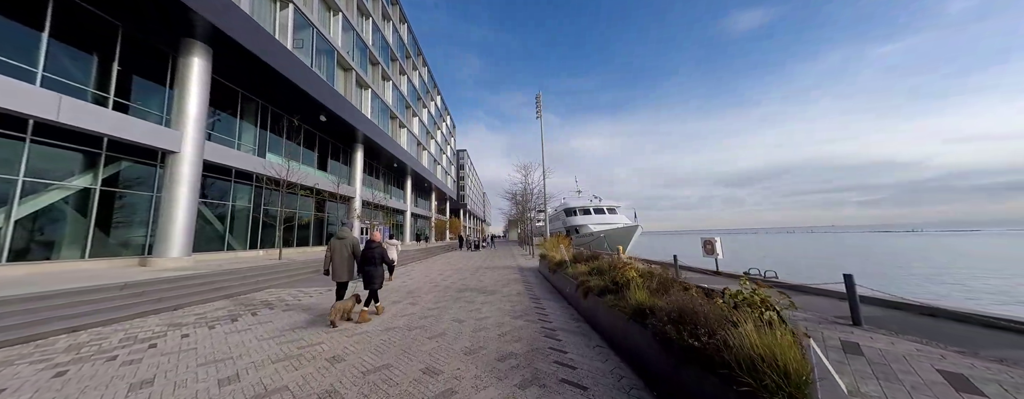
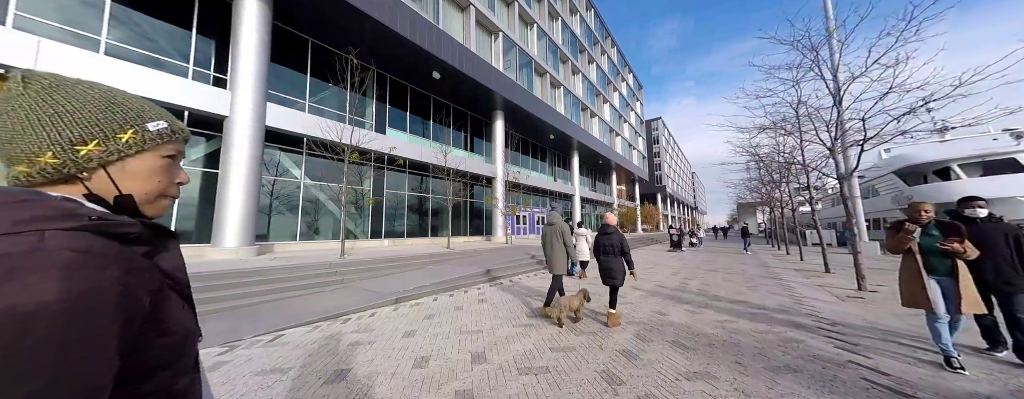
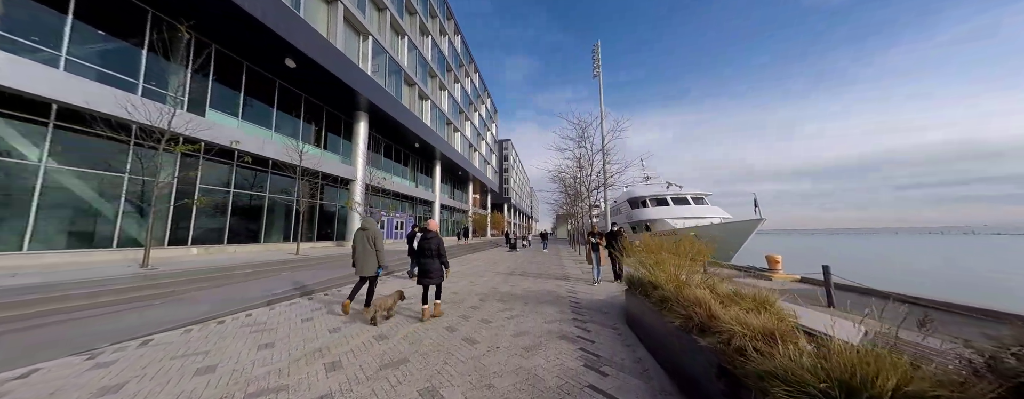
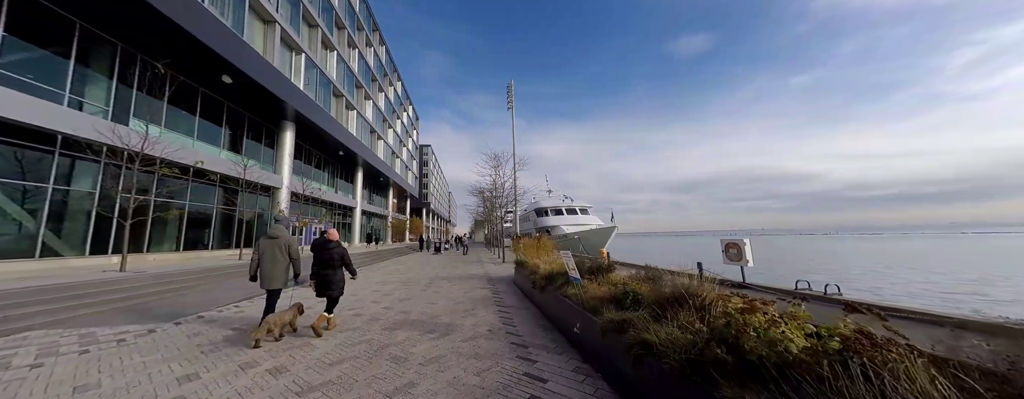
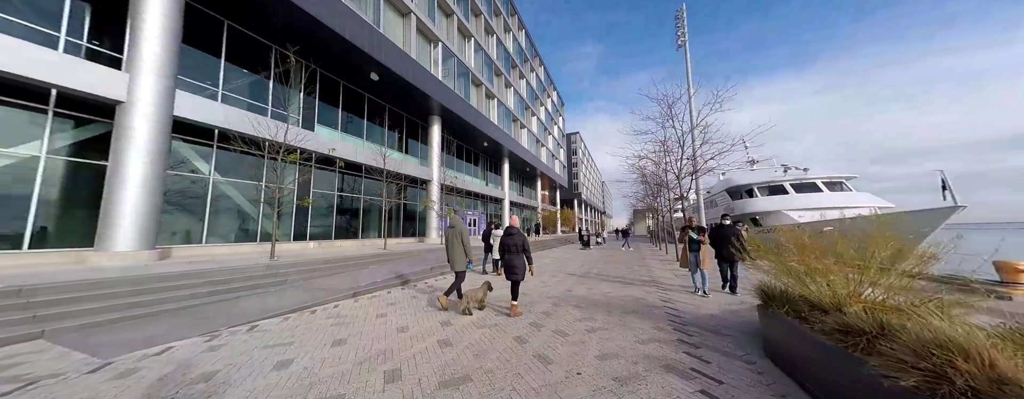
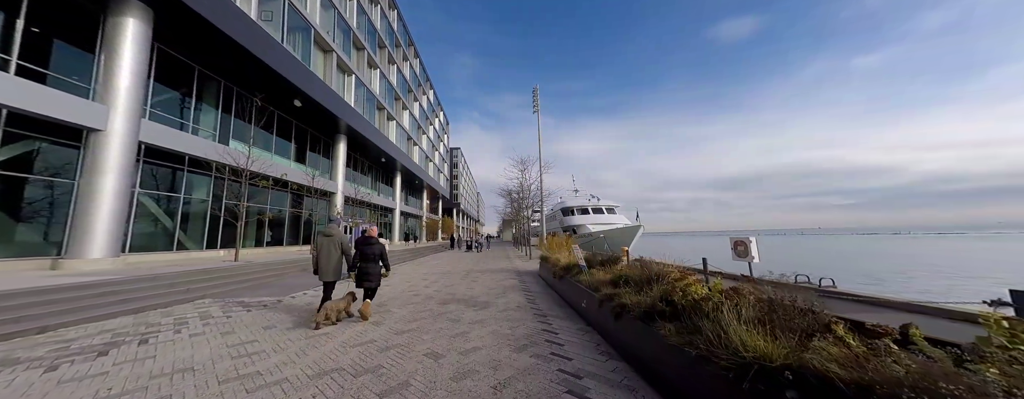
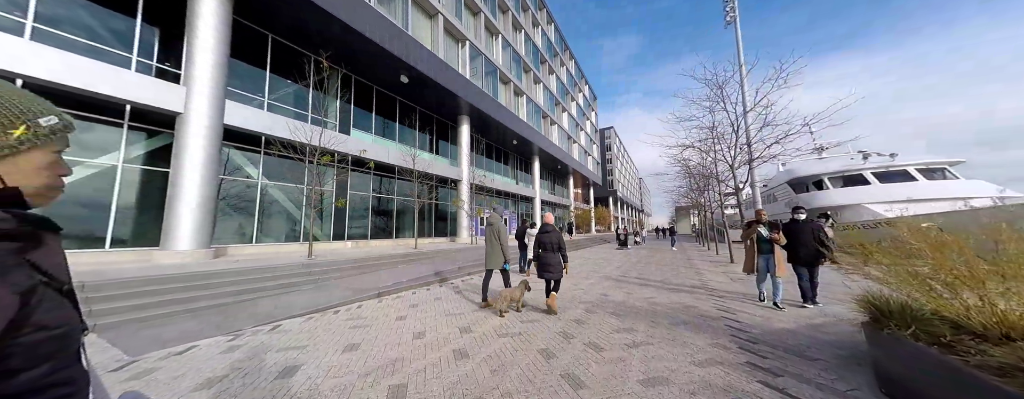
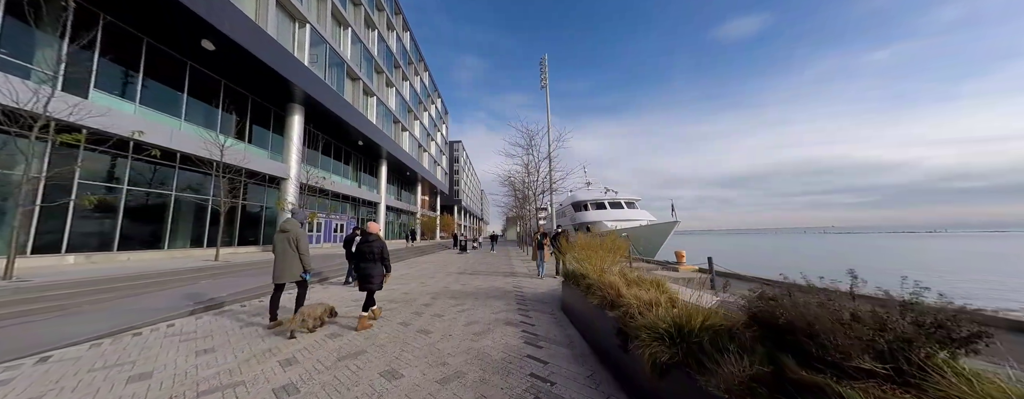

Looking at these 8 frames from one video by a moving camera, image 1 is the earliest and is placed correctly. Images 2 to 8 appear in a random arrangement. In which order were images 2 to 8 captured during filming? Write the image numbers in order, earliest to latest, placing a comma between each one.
6, 4, 8, 3, 5, 7, 2
